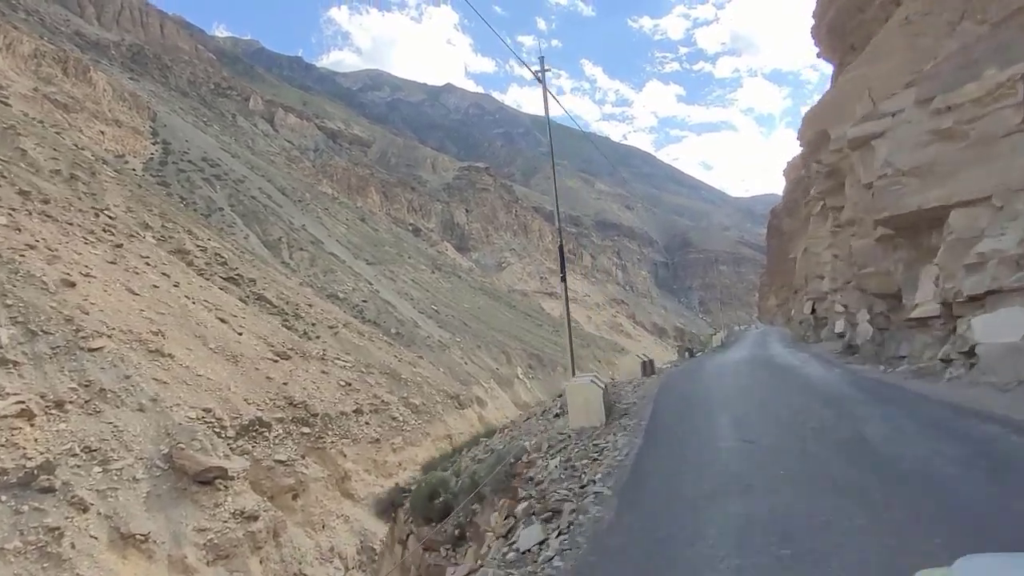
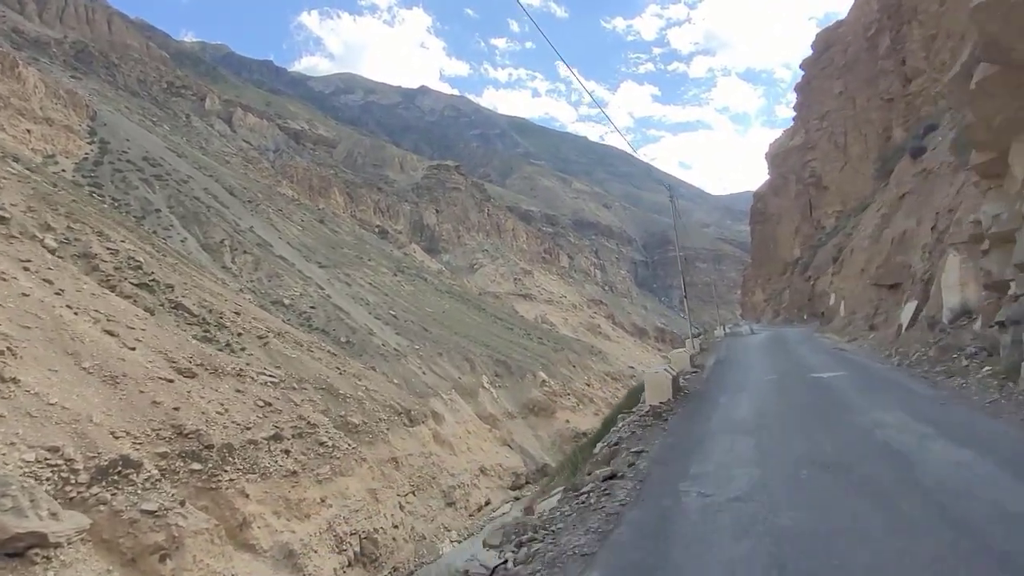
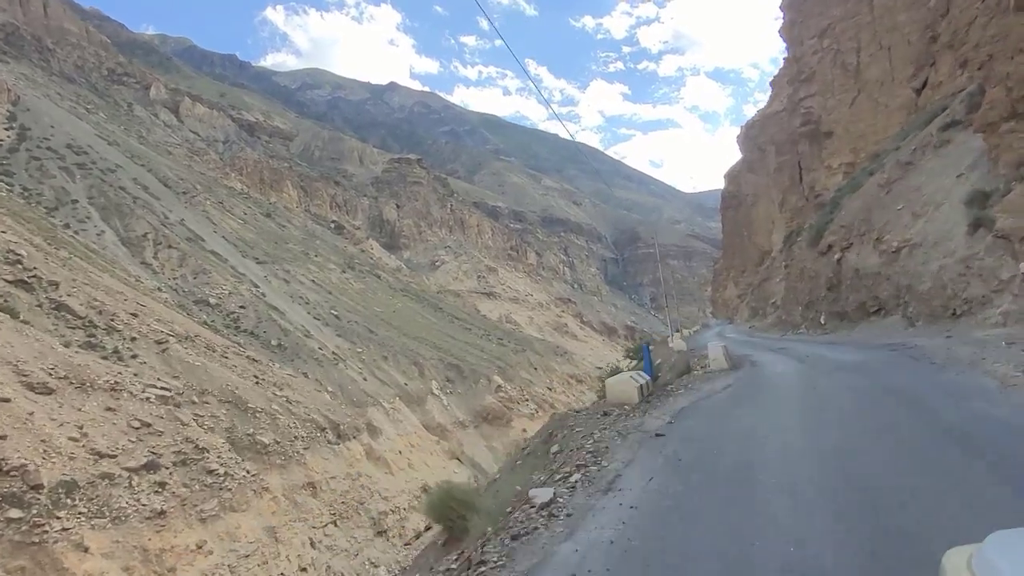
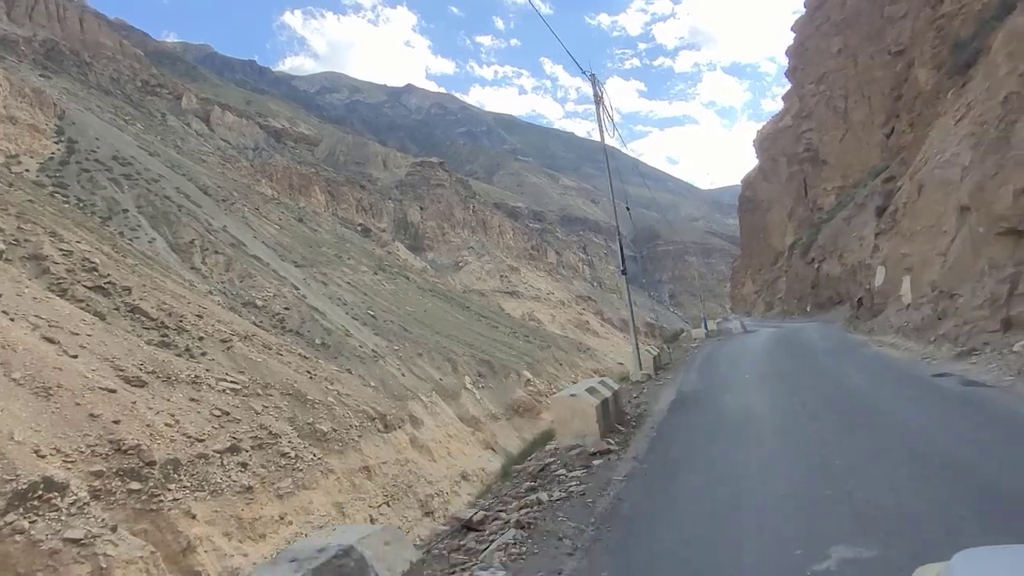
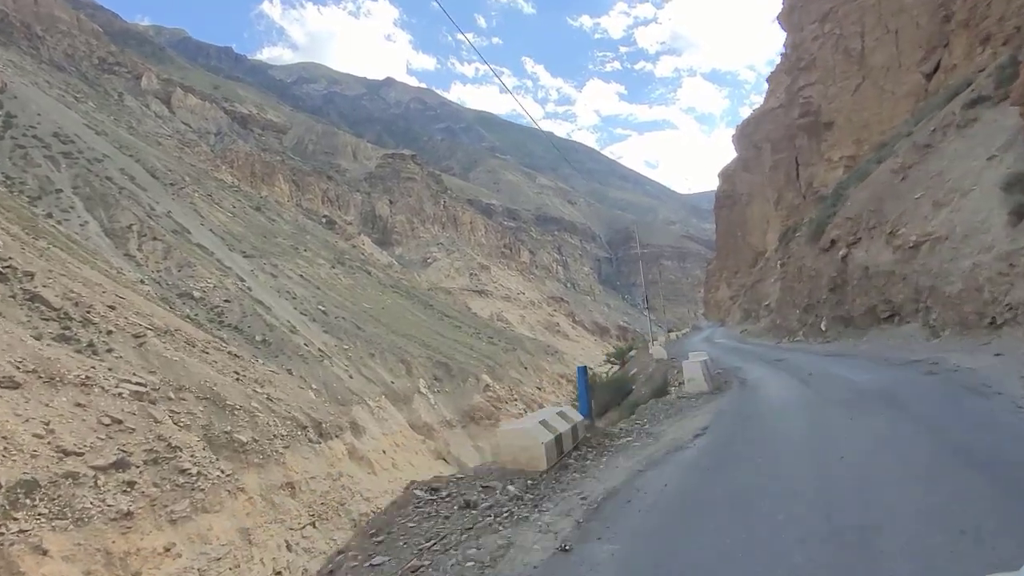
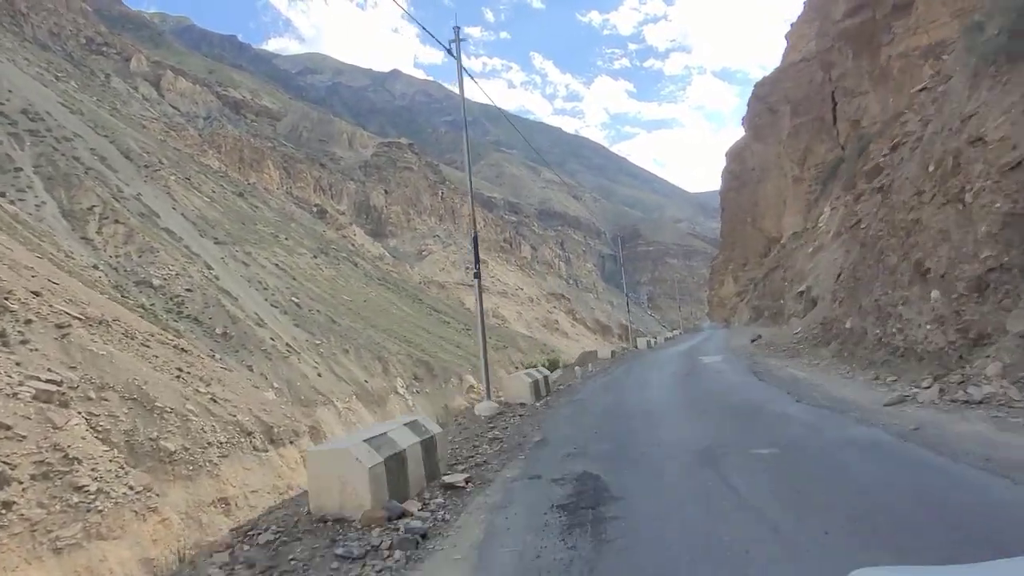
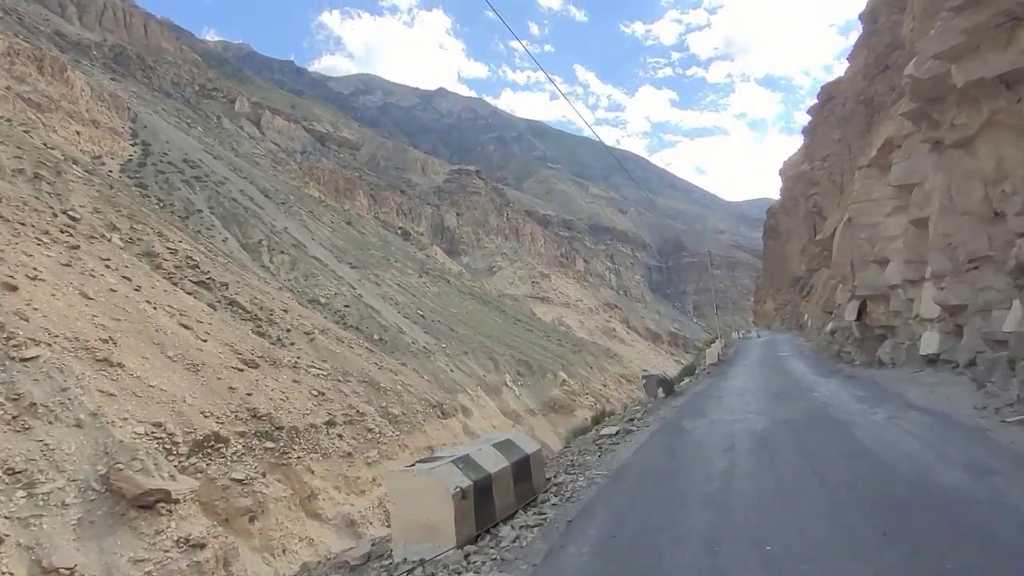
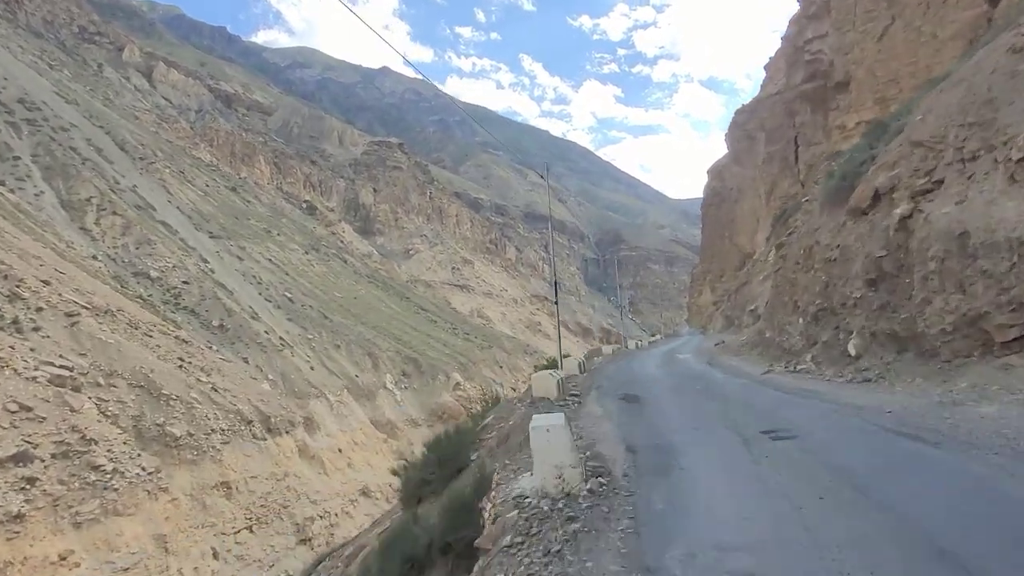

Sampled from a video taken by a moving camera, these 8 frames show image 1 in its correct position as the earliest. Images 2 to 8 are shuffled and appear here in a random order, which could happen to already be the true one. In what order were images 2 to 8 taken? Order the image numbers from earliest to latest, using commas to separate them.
7, 2, 4, 3, 5, 8, 6
